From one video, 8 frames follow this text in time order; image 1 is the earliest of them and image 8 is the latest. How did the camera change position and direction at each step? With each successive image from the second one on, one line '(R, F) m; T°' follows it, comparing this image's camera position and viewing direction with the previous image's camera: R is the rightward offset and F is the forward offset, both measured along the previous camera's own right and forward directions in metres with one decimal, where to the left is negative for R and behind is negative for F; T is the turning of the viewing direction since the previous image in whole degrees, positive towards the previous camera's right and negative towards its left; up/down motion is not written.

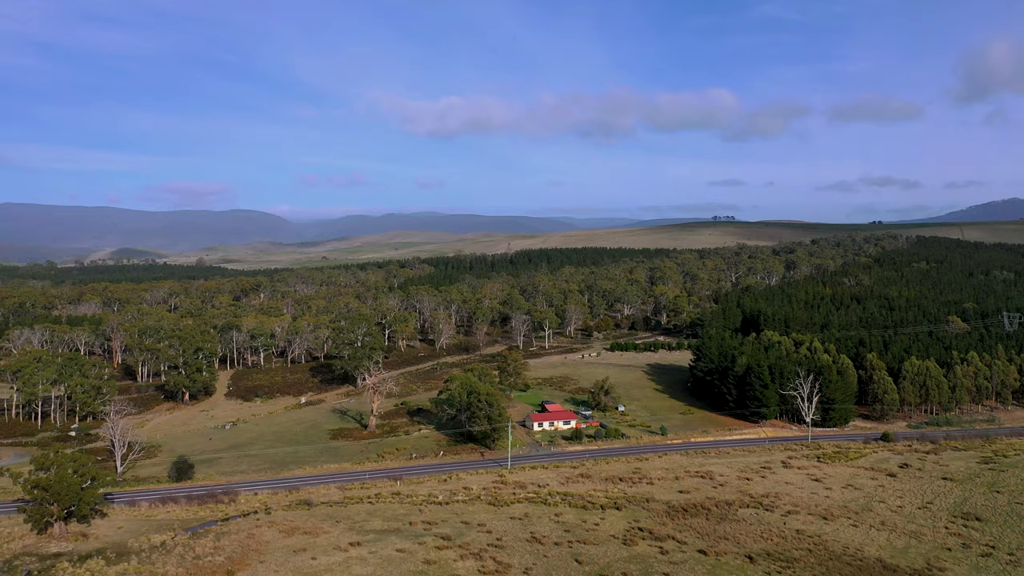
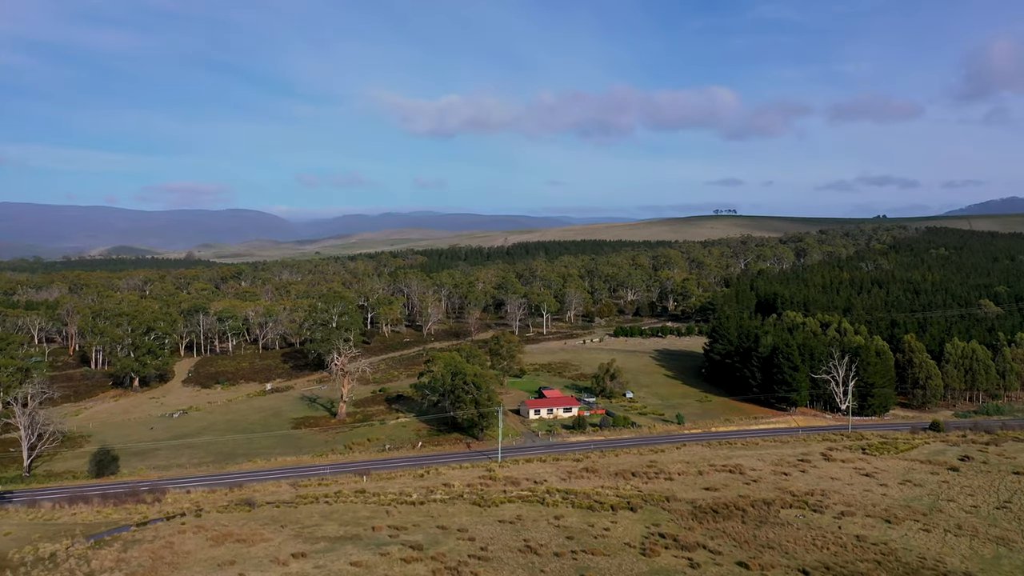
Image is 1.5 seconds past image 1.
(+0.5, +10.6) m; 0°
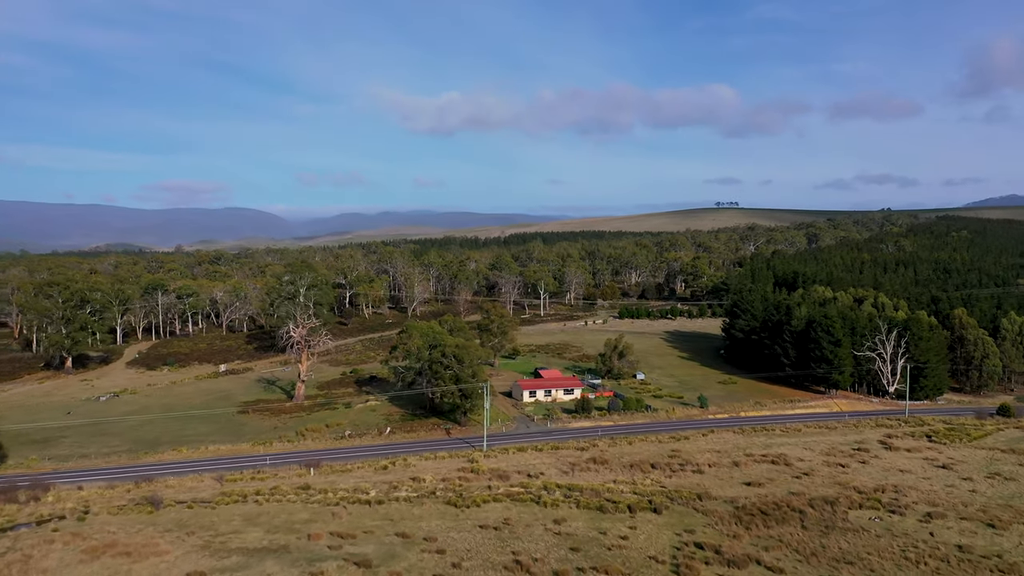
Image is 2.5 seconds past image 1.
(+0.6, +10.8) m; 0°
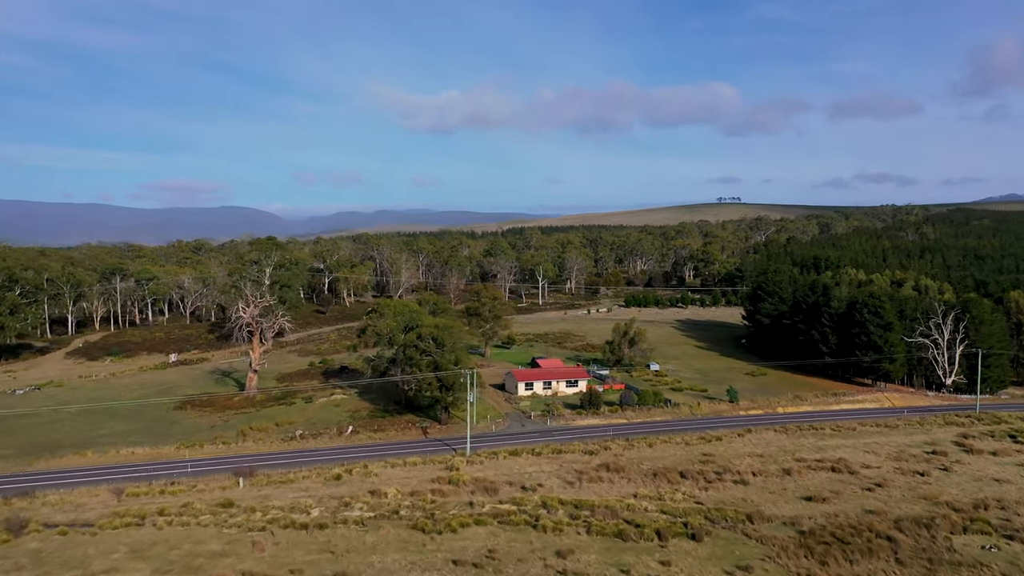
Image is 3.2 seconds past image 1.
(+0.4, +9.1) m; 0°
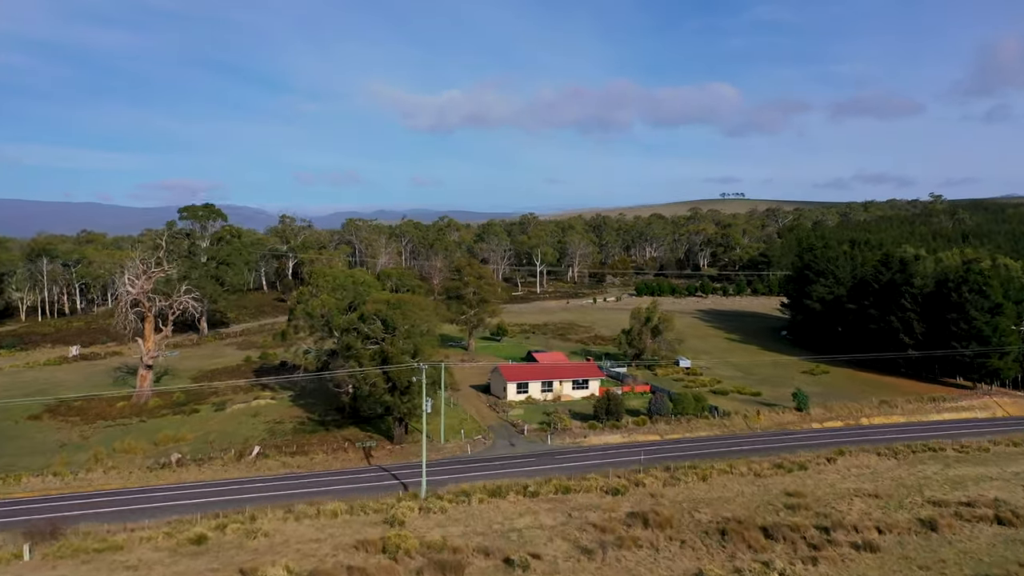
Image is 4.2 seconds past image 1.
(+0.5, +12.5) m; 0°
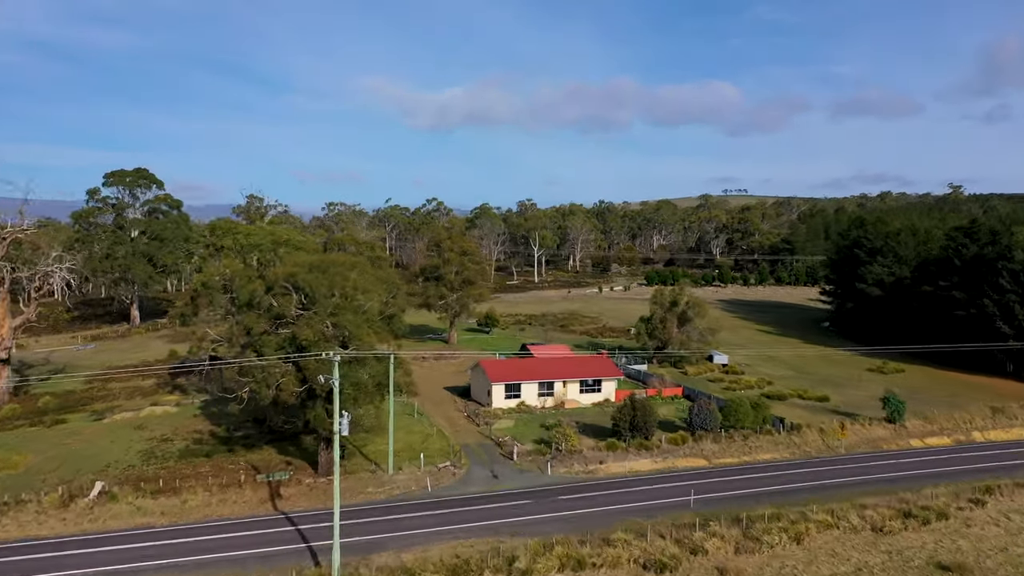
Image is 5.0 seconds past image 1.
(+0.4, +9.1) m; 0°
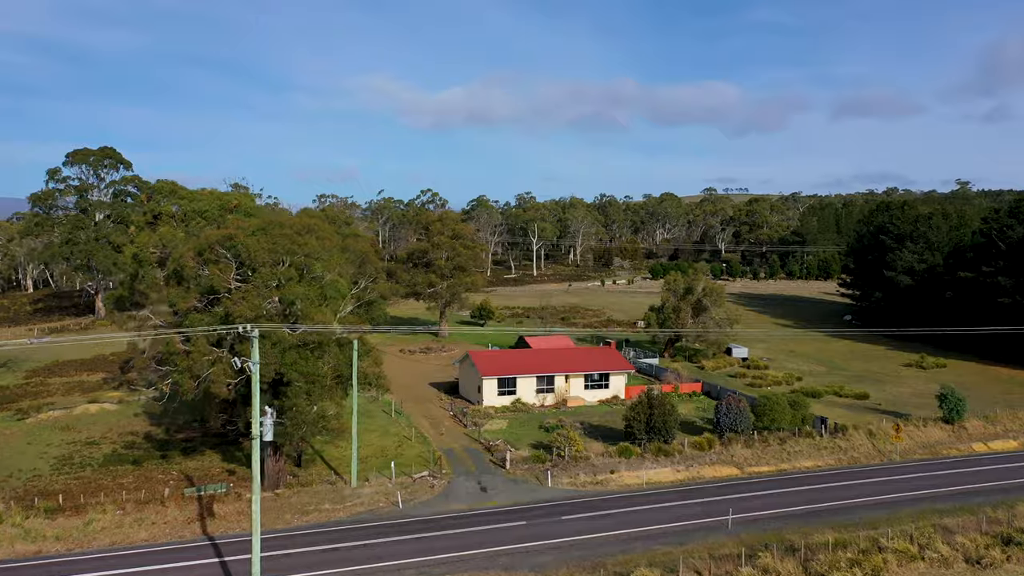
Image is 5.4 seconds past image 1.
(+0.2, +3.6) m; 0°
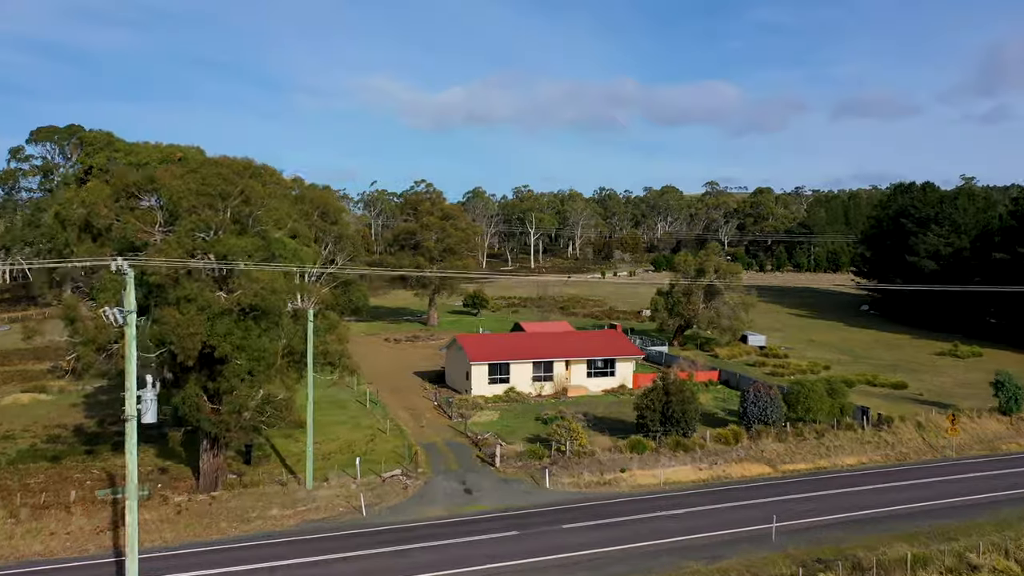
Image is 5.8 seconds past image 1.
(+0.1, +2.7) m; 0°
